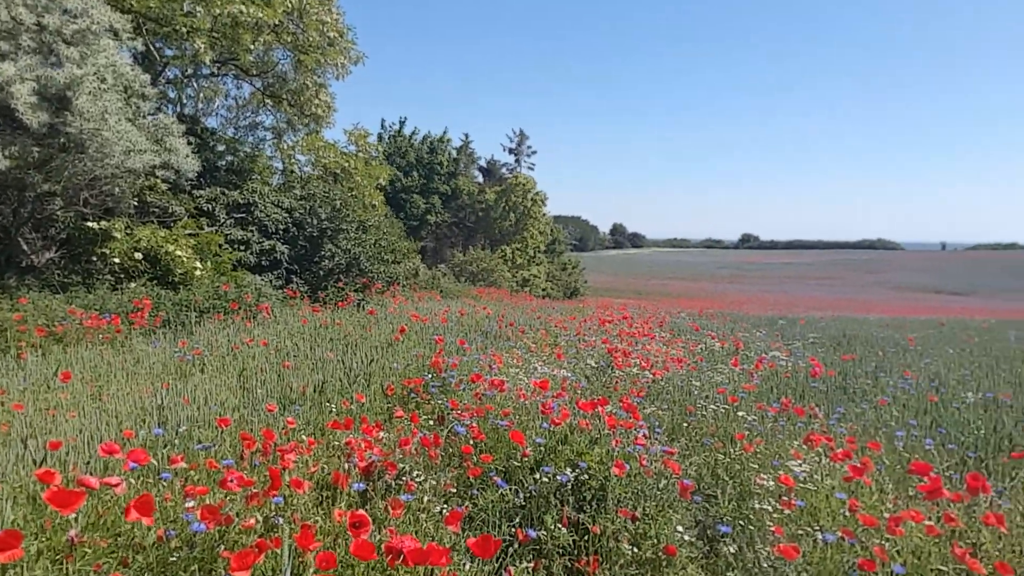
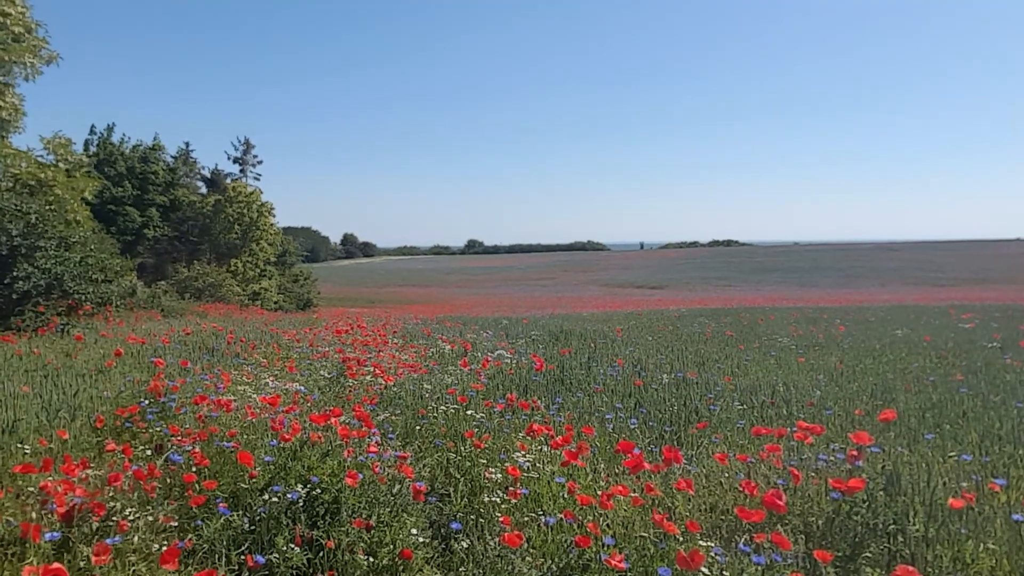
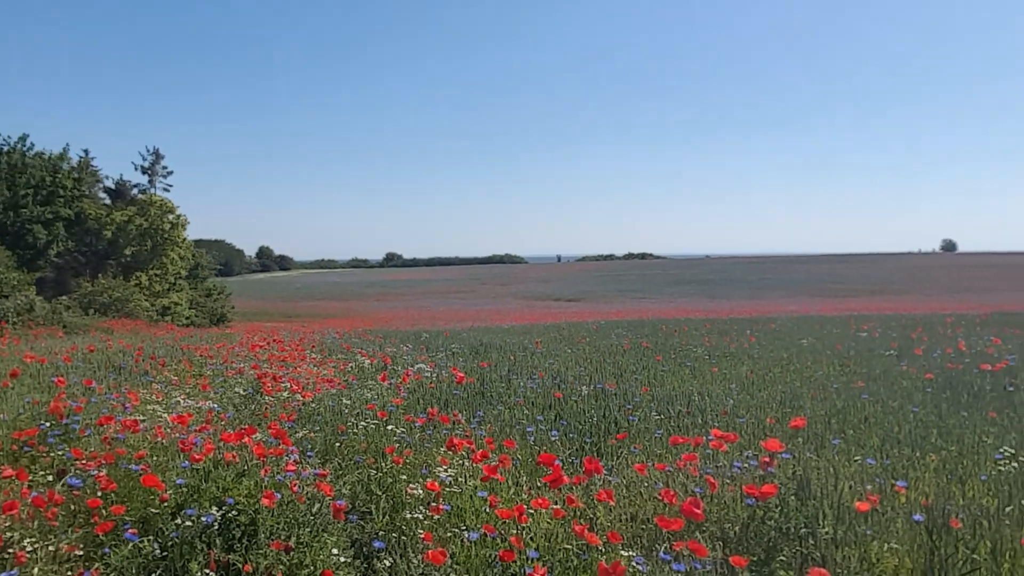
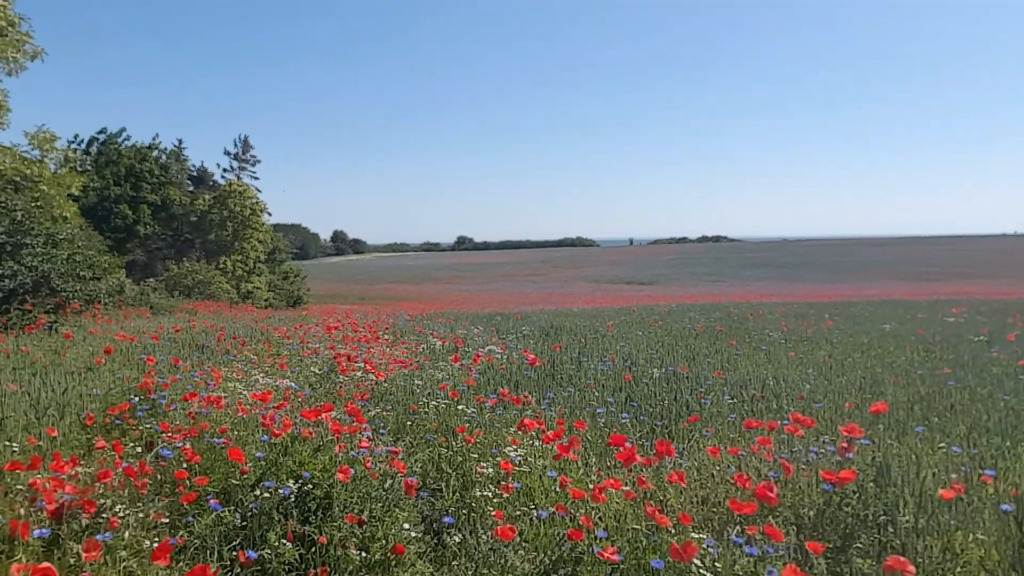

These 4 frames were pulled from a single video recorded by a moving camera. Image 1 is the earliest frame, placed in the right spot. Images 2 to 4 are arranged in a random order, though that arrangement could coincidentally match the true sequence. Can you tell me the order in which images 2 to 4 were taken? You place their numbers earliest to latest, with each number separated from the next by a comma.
2, 4, 3
